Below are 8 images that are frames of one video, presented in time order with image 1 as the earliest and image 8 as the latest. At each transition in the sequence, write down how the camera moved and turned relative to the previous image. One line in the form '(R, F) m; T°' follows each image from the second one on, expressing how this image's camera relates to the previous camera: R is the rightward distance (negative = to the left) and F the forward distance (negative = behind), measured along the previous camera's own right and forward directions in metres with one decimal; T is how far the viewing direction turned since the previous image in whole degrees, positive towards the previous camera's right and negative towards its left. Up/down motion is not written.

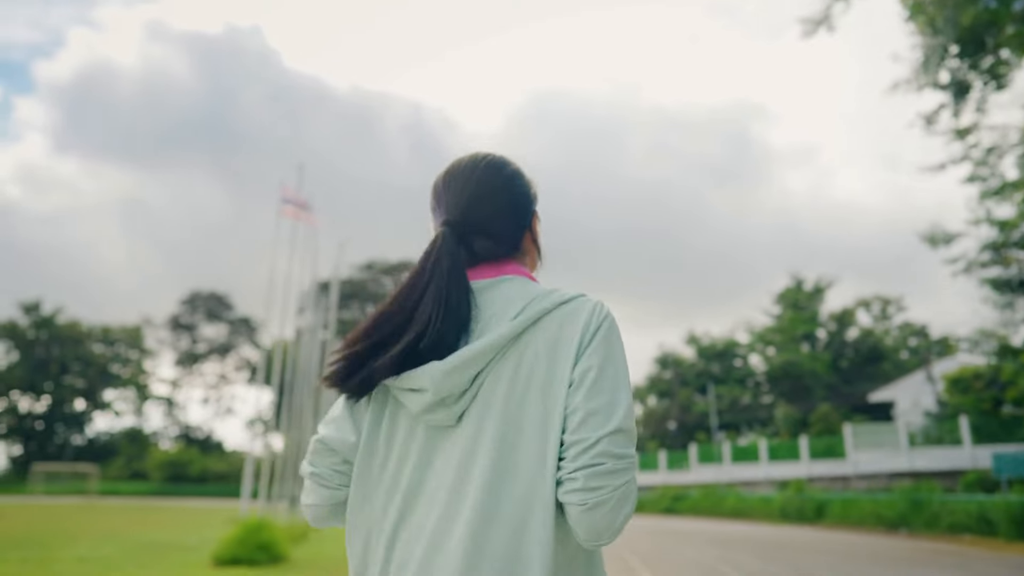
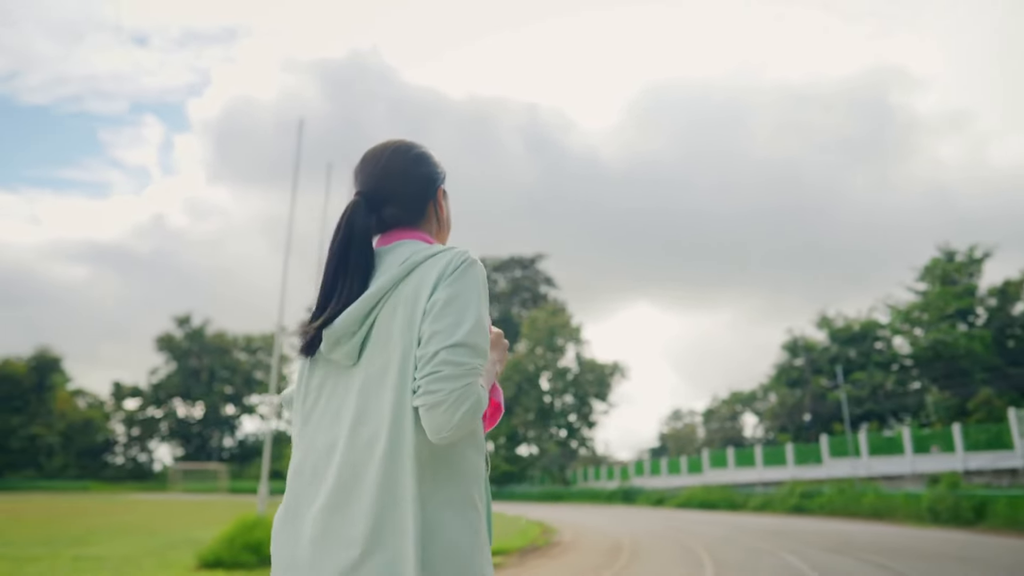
(+1.1, +1.5) m; -10°
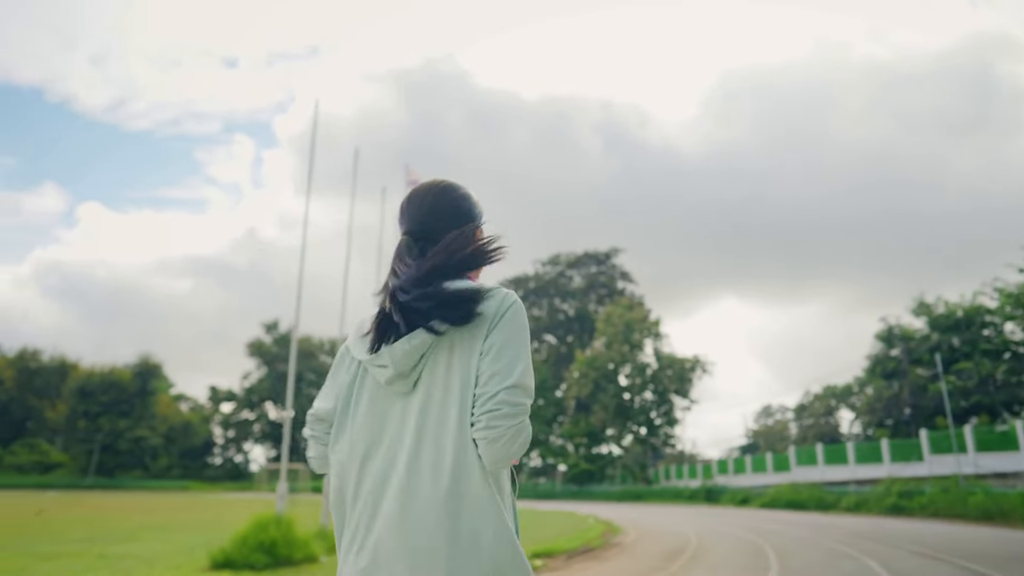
(+0.6, +0.7) m; -7°
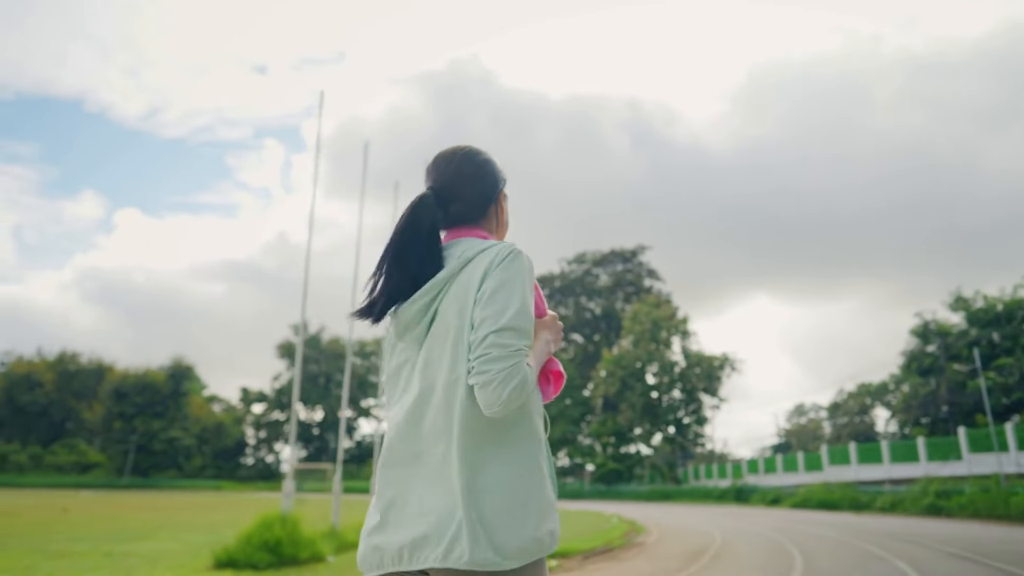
(+0.2, +0.2) m; -2°
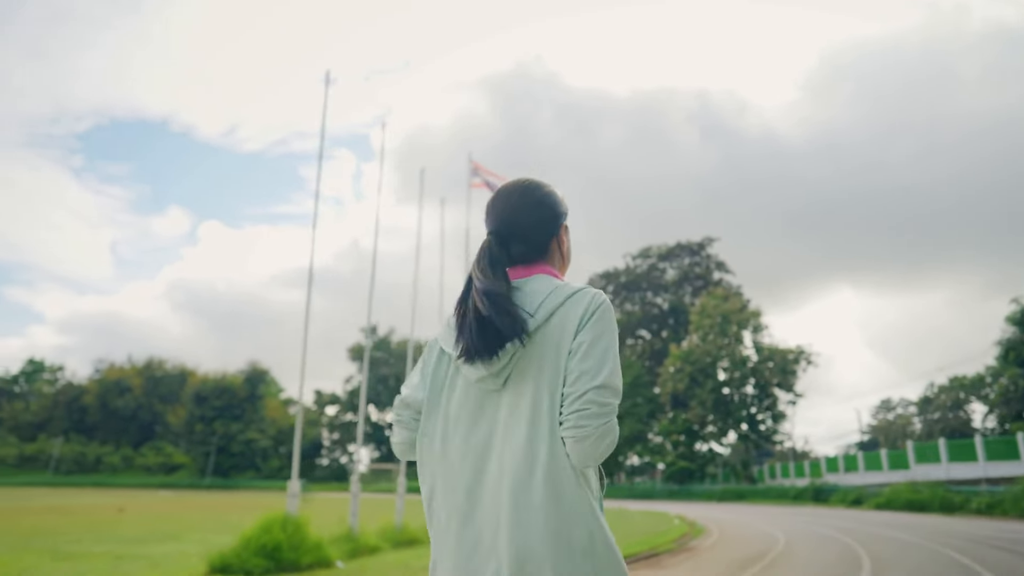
(+0.5, +0.7) m; -6°
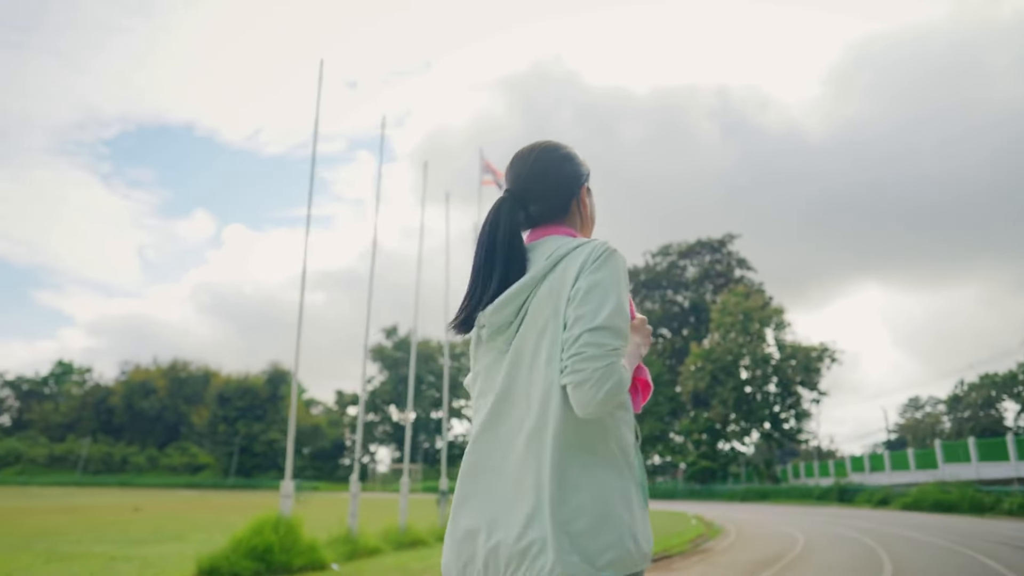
(+0.2, +0.2) m; -2°
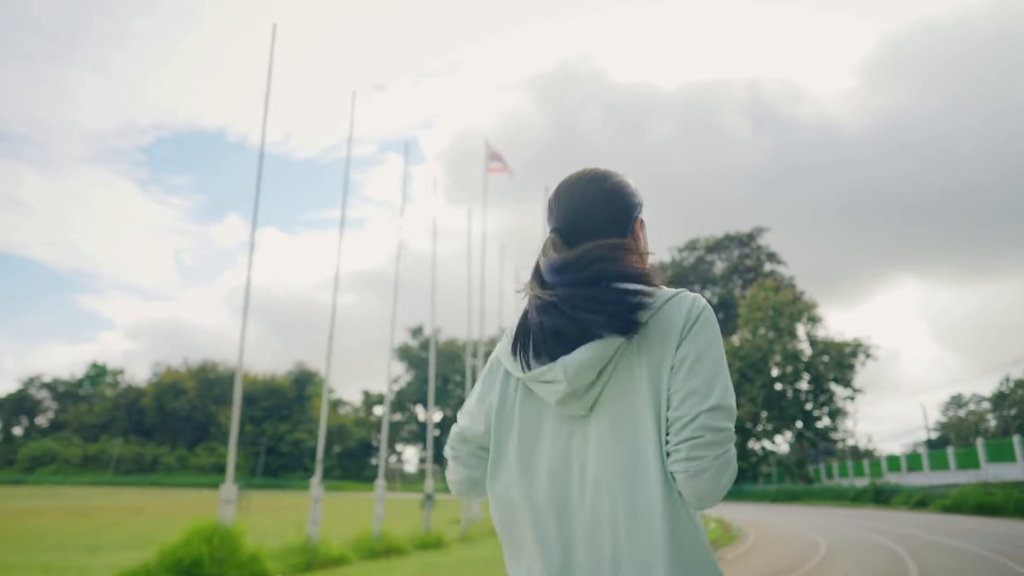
(+0.6, +0.8) m; -2°
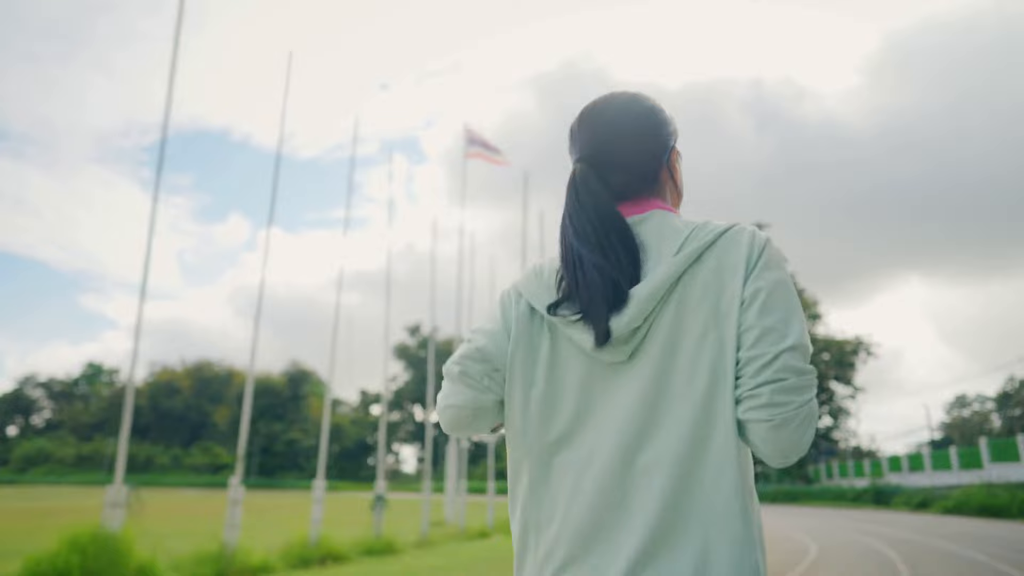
(+0.5, +0.8) m; 0°
